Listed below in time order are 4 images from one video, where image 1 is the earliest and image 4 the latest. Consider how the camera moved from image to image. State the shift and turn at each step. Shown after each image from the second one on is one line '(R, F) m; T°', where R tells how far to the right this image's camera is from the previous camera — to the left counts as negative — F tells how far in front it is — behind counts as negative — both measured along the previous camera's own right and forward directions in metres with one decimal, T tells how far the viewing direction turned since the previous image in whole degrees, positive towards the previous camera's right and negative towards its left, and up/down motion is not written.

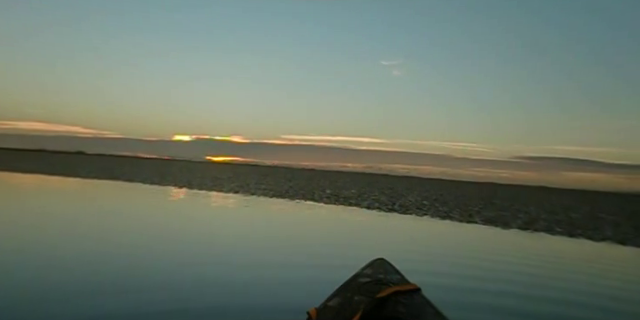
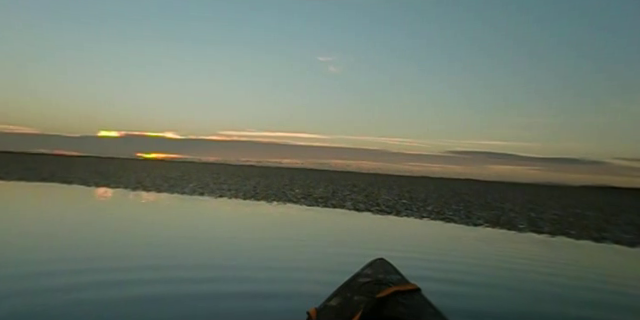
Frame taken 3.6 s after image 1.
(-2.2, +0.2) m; +8°
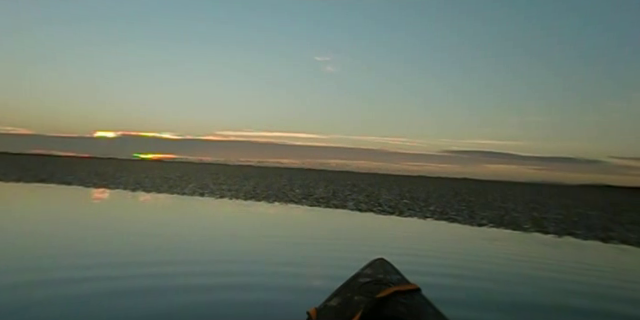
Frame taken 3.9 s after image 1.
(-0.2, +0.1) m; 0°
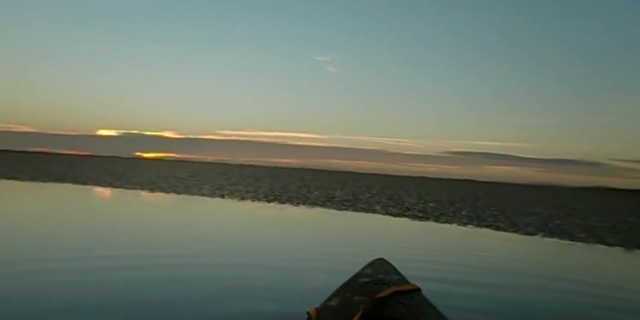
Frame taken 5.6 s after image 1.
(+0.2, -0.4) m; 0°
